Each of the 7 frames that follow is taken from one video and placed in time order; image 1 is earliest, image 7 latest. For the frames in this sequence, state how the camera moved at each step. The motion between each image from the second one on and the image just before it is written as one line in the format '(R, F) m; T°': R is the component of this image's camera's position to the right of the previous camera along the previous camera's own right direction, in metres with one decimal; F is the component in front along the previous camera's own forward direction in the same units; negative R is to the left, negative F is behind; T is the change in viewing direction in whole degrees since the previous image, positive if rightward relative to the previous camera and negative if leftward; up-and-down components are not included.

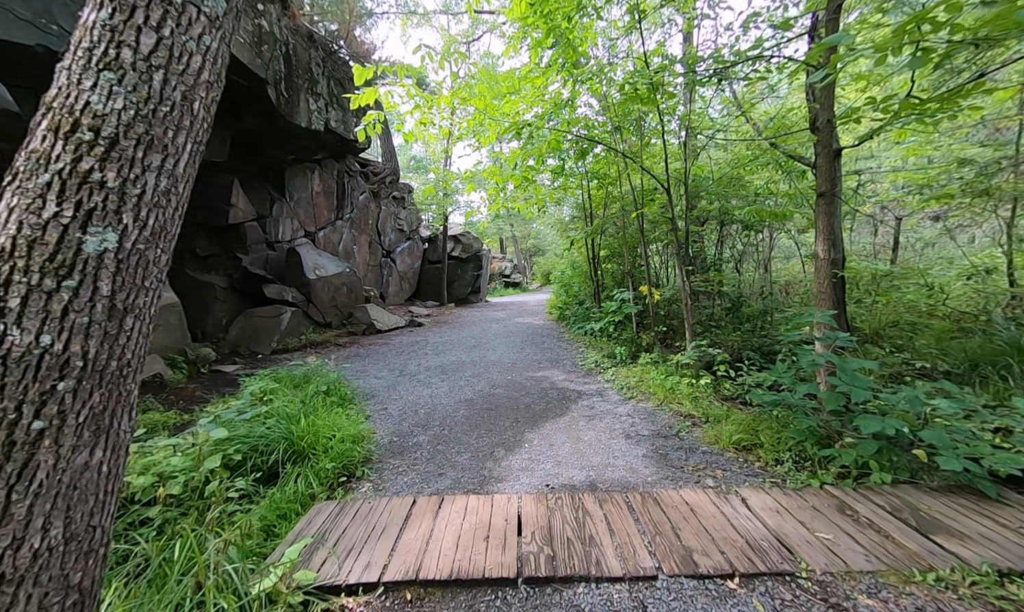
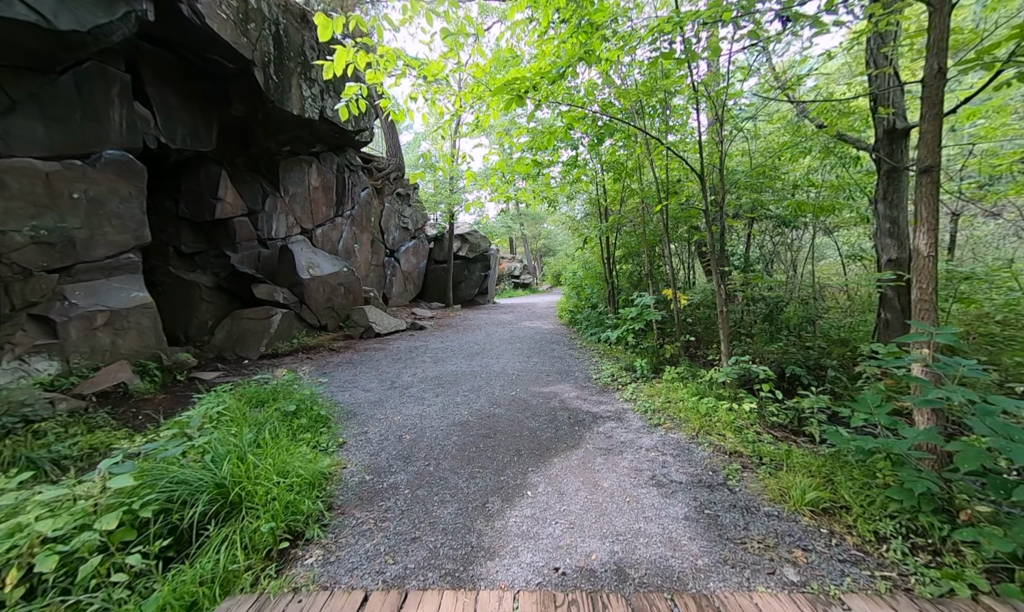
(+0.1, +0.6) m; -1°
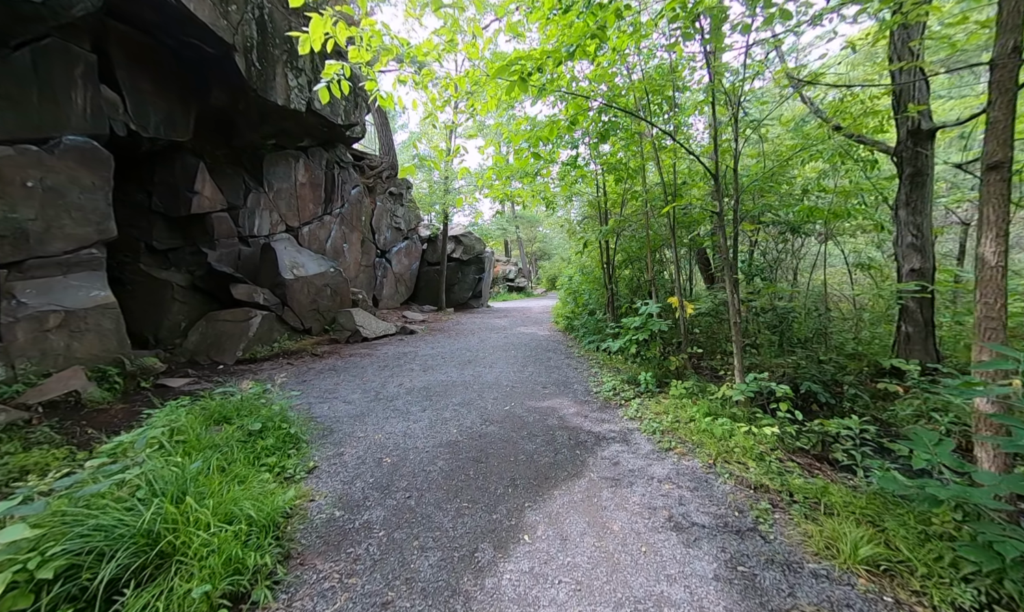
(0.0, +0.3) m; +1°
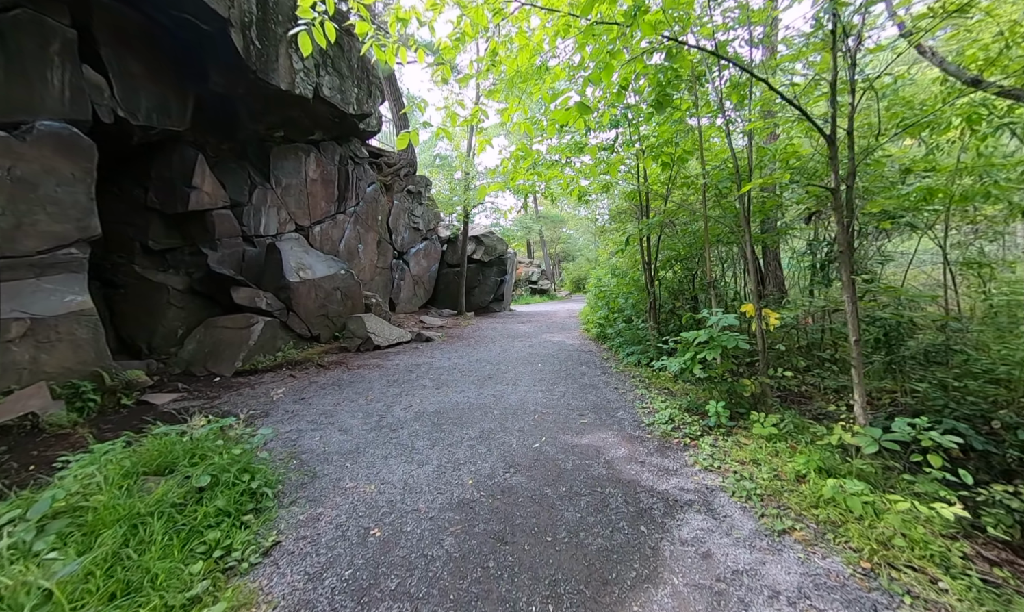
(-0.1, +0.8) m; -3°
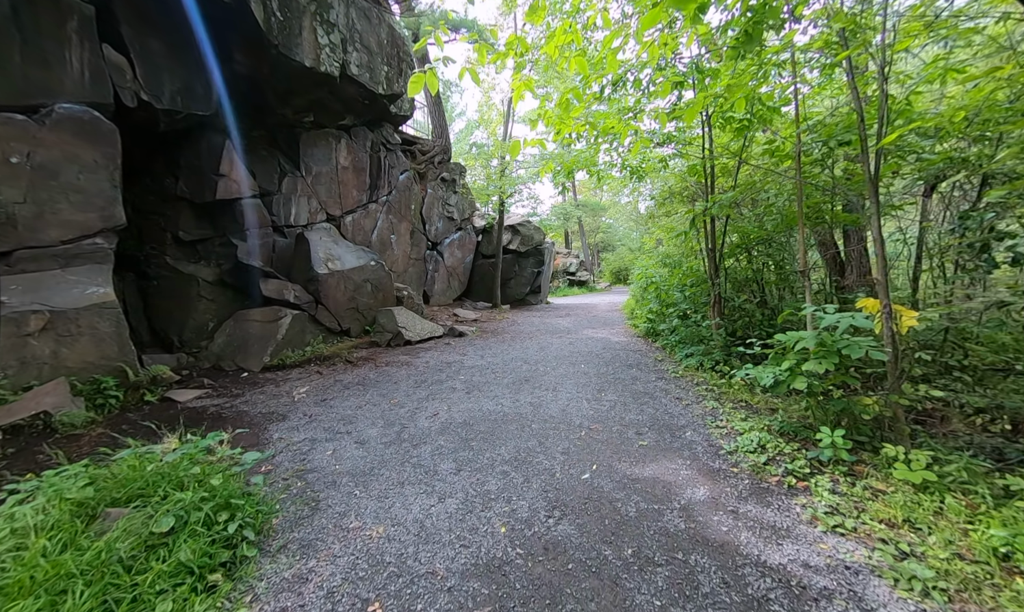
(0.0, +0.6) m; -6°
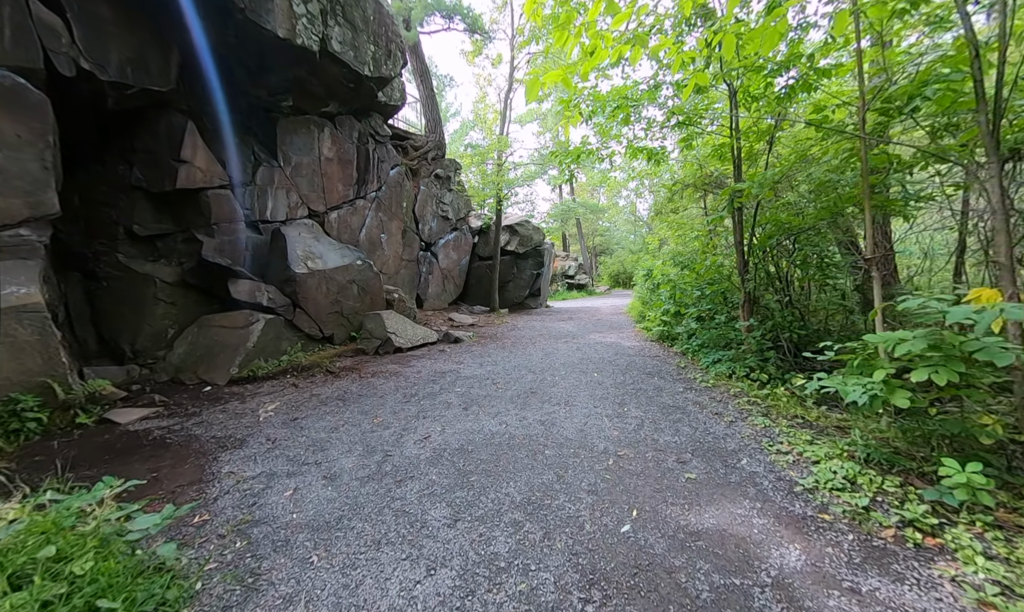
(-0.1, +0.6) m; +1°
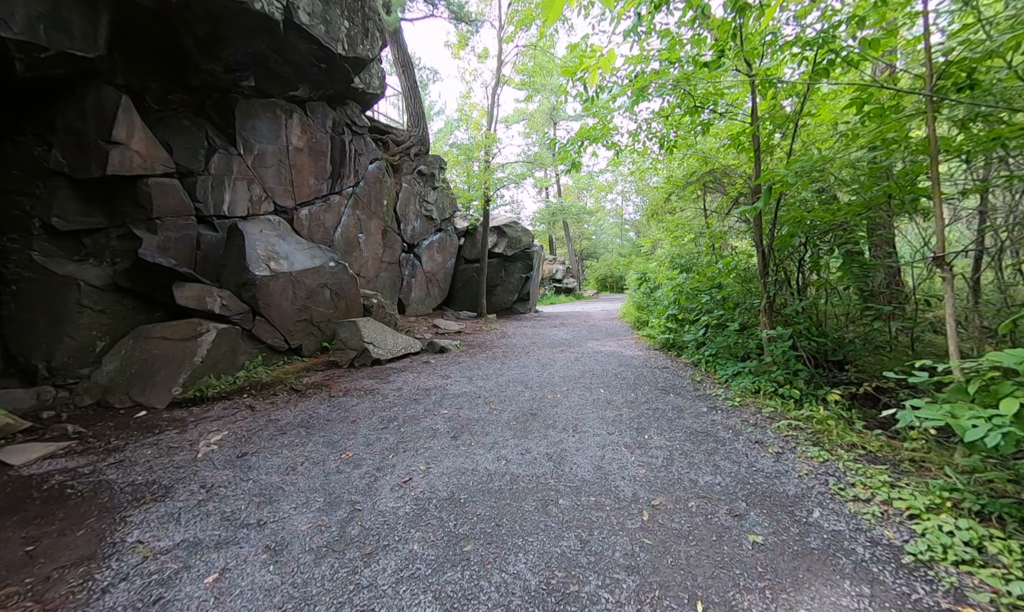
(-0.1, +0.6) m; +2°
